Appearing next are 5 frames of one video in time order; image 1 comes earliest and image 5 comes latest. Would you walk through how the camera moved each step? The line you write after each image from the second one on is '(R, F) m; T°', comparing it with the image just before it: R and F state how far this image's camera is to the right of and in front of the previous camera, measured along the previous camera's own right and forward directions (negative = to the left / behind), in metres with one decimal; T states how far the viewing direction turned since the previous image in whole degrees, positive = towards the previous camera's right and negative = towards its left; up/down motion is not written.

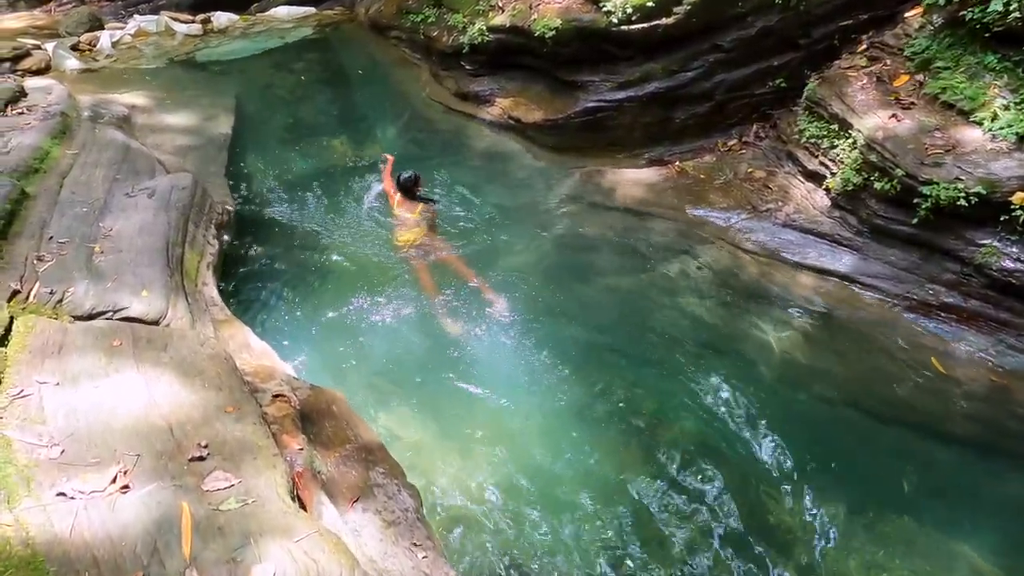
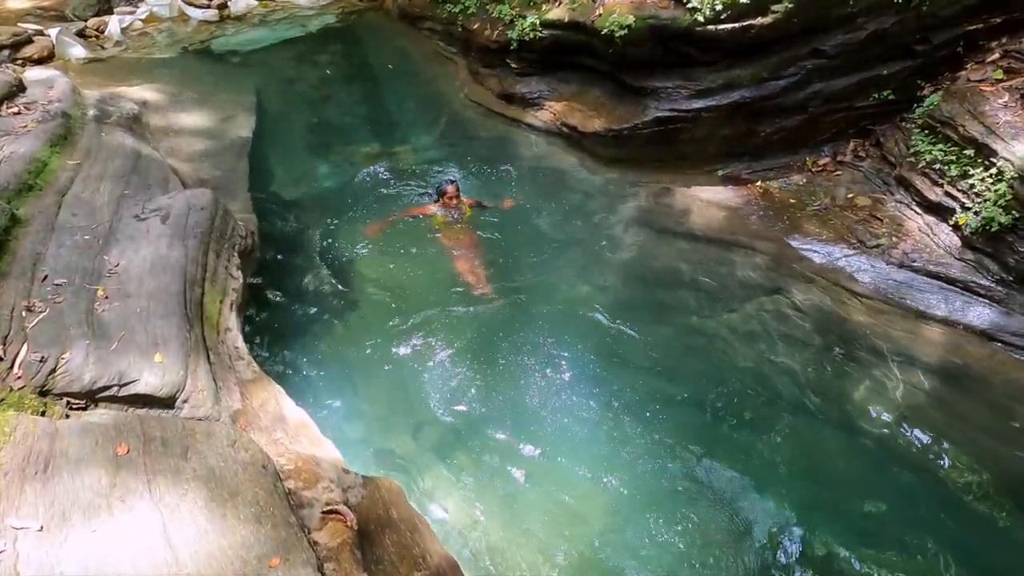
(-0.6, +0.8) m; -1°
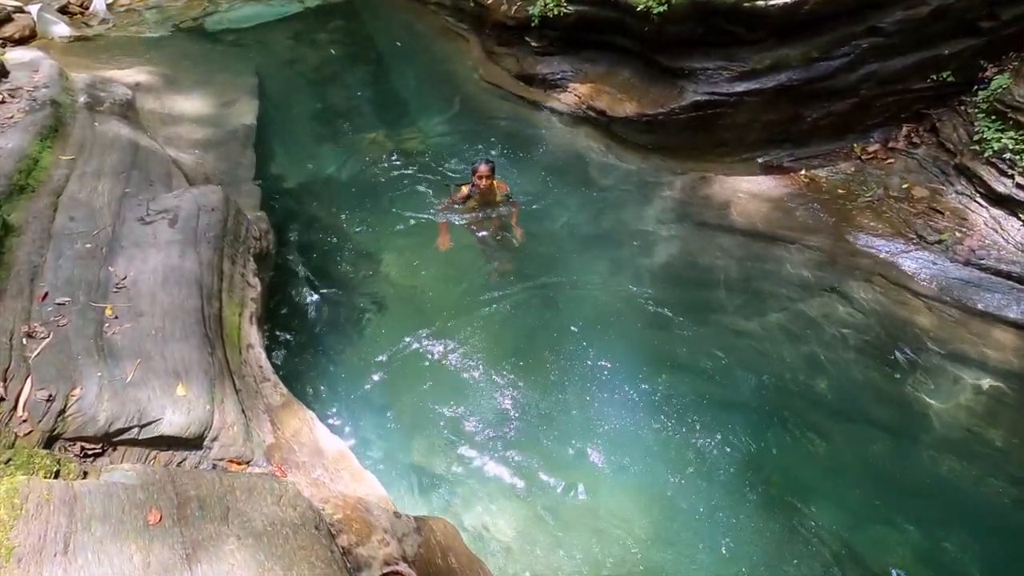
(-0.4, +0.4) m; +1°
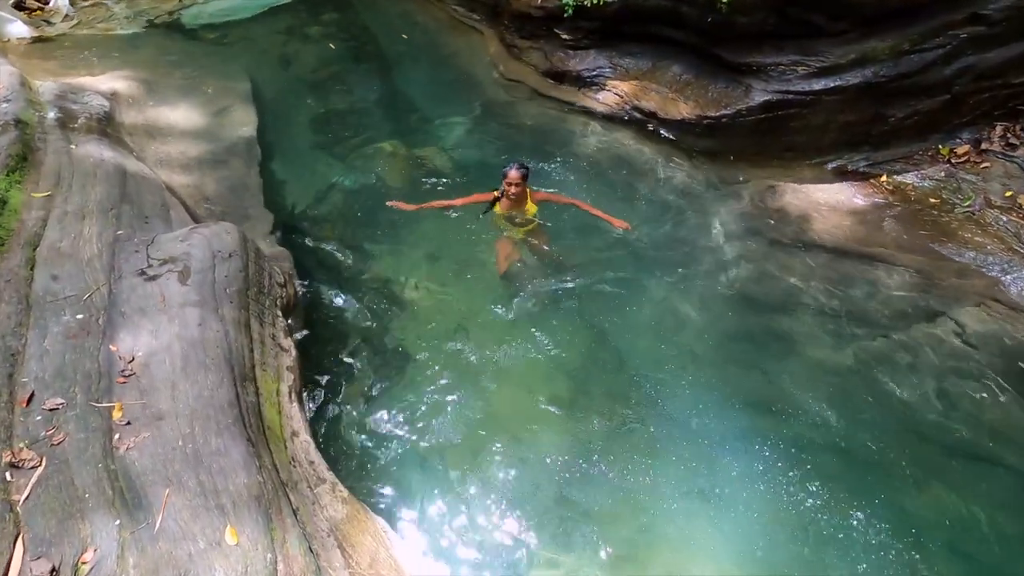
(-0.7, +0.7) m; +2°
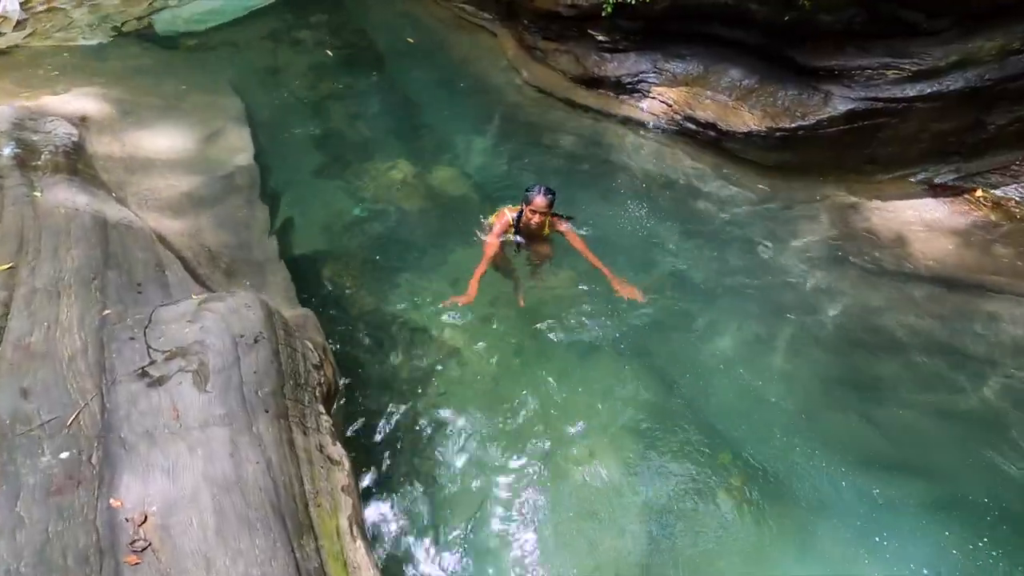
(-0.7, +0.8) m; +2°
